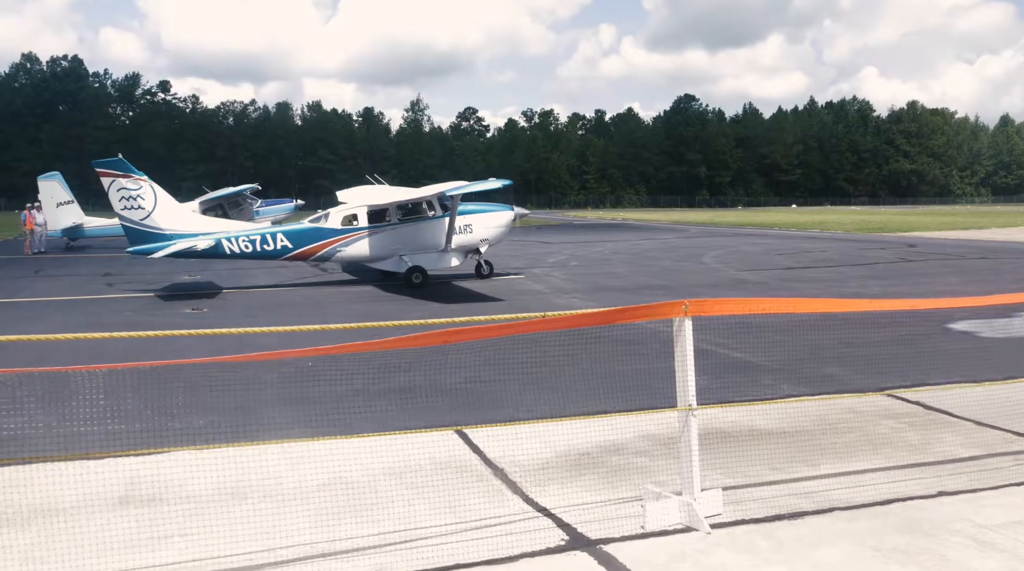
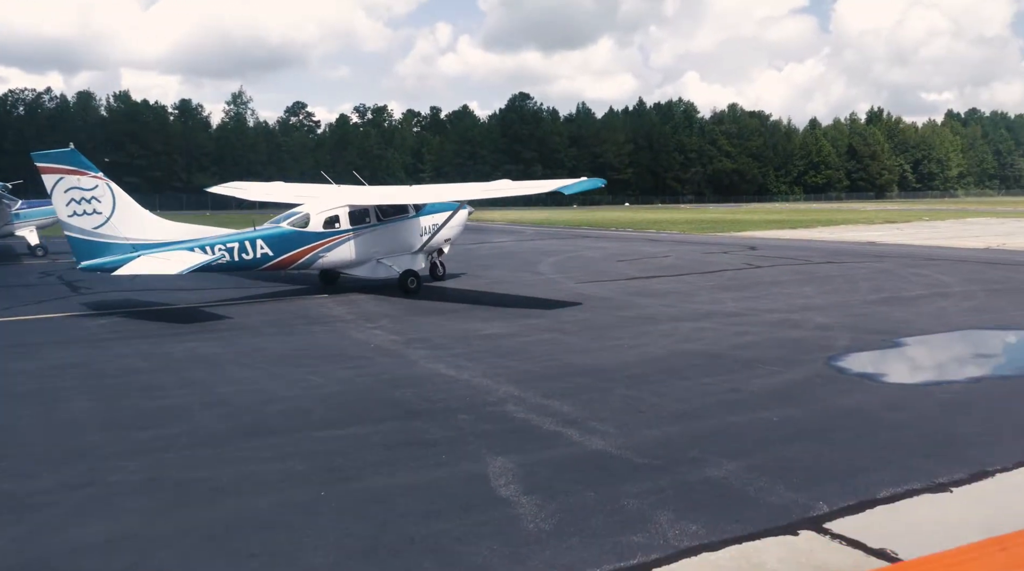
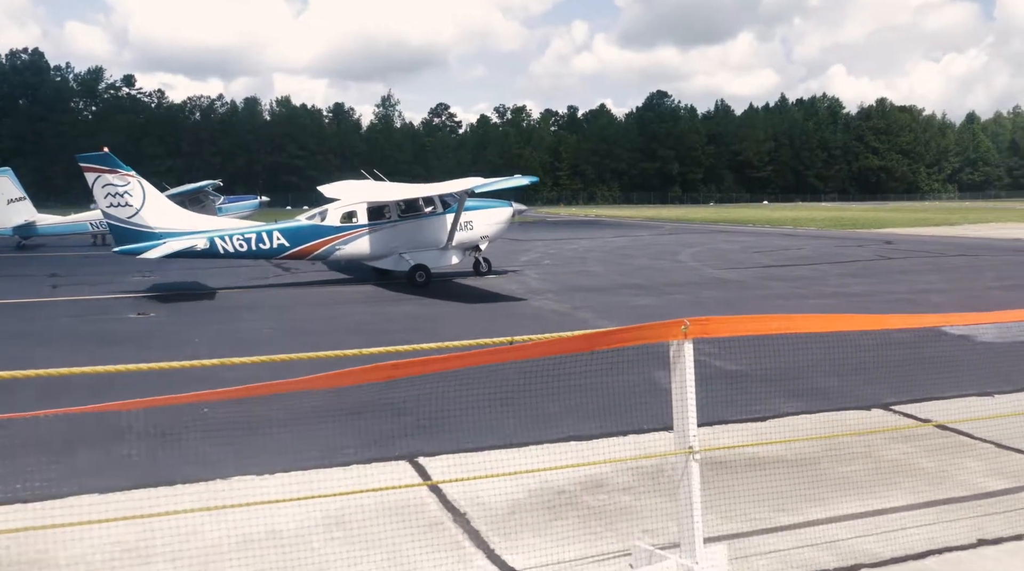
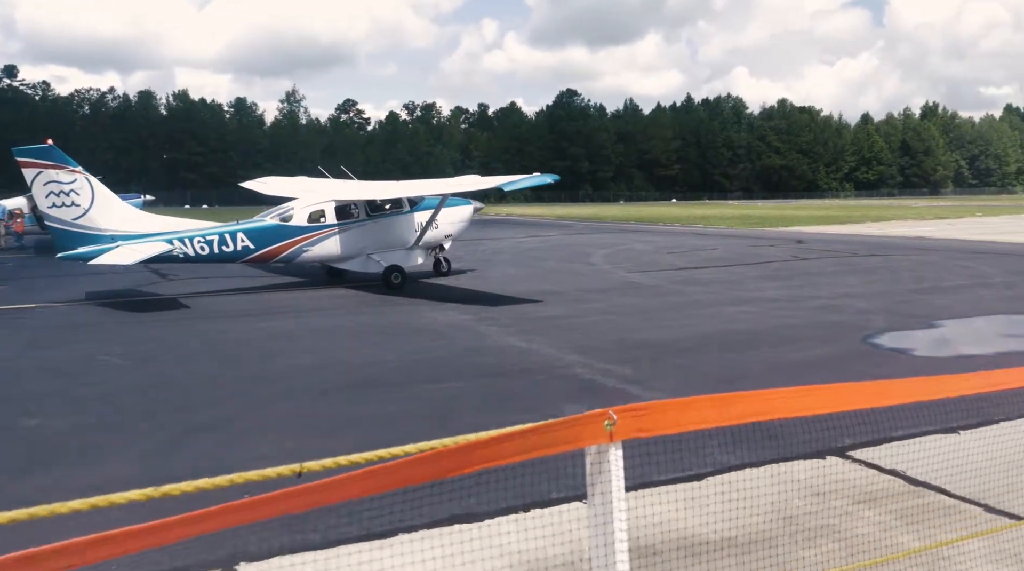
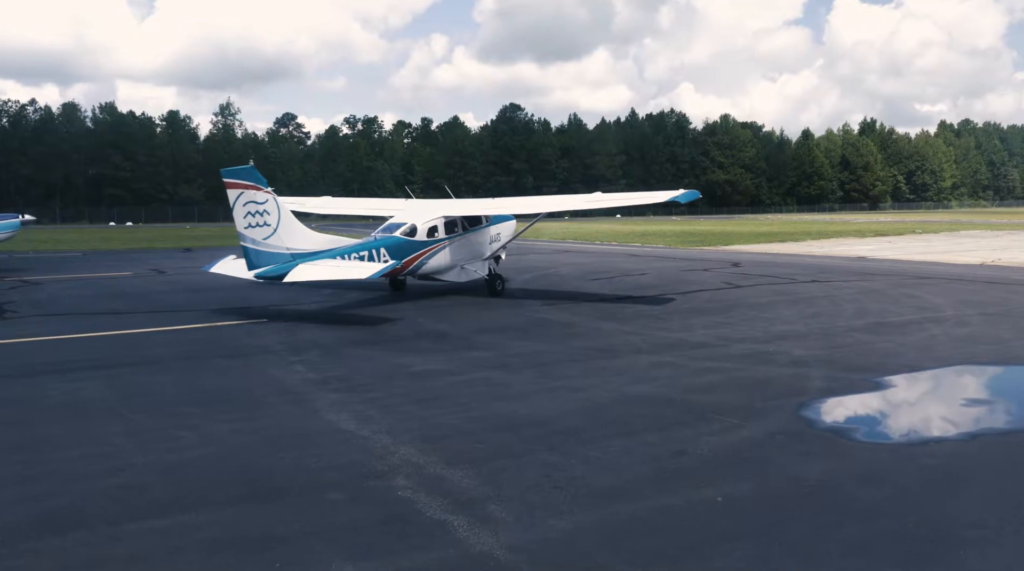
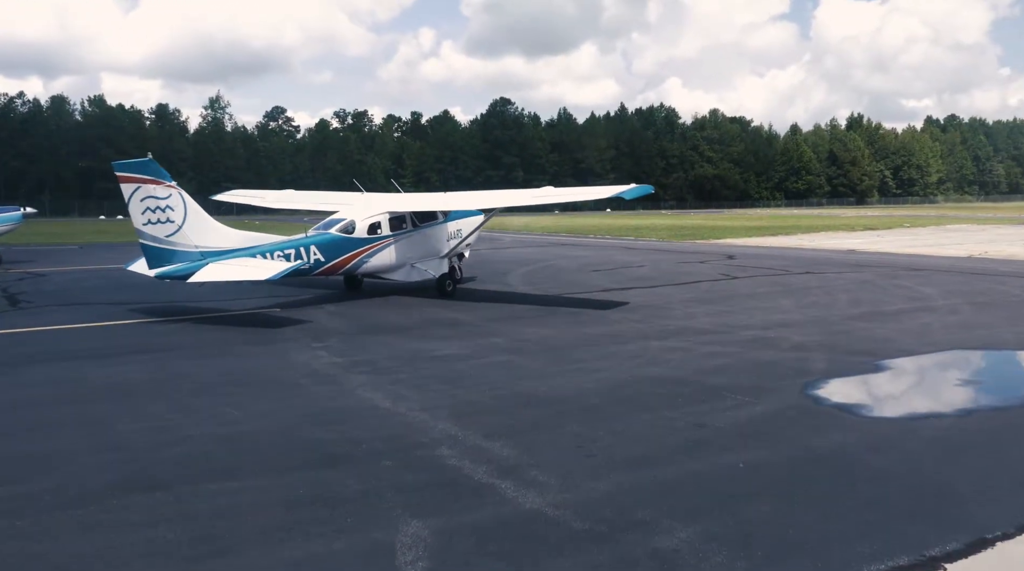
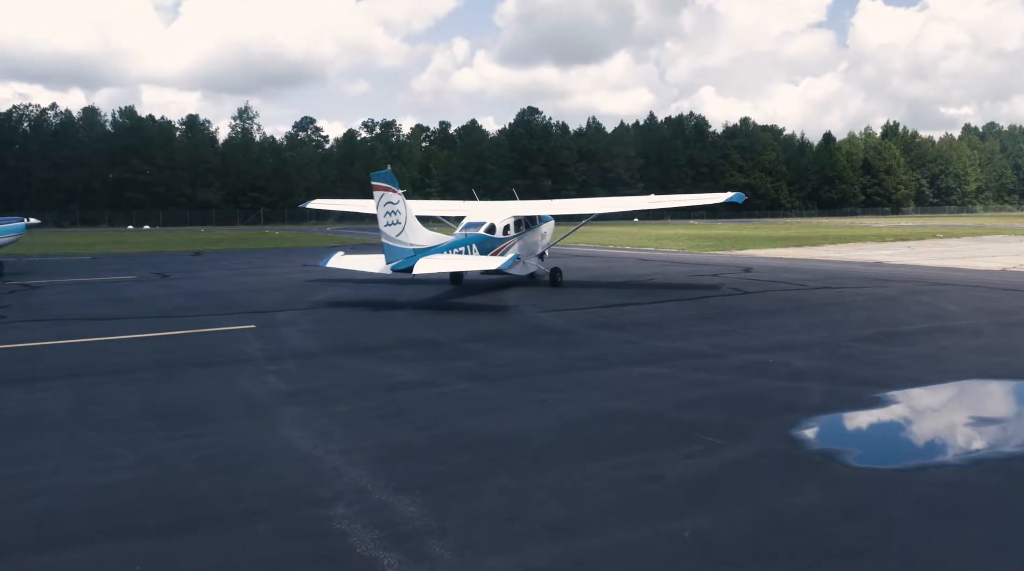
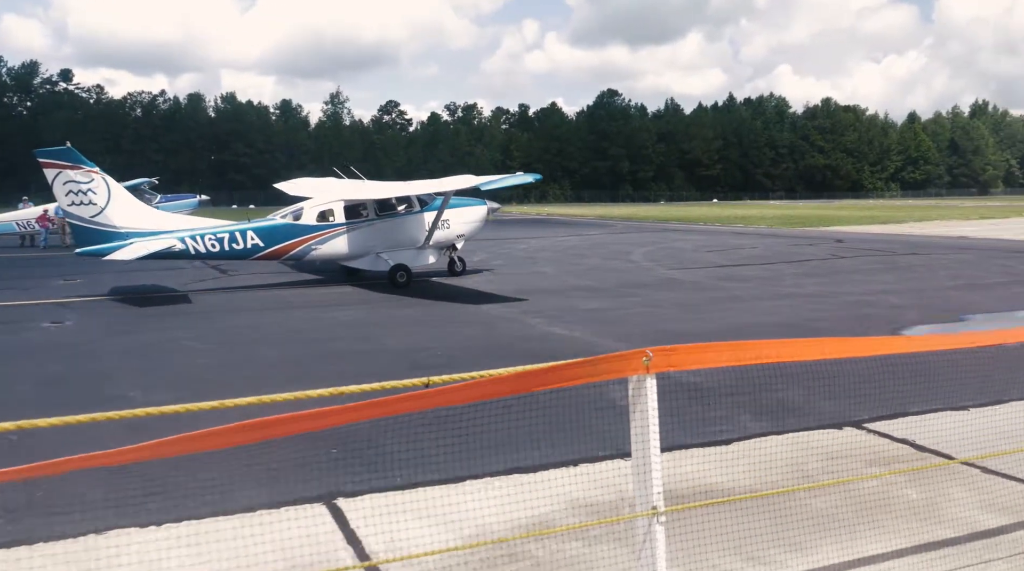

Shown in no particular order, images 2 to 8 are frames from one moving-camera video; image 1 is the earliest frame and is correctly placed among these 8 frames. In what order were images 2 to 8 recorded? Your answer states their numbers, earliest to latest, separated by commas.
3, 8, 4, 2, 6, 5, 7
